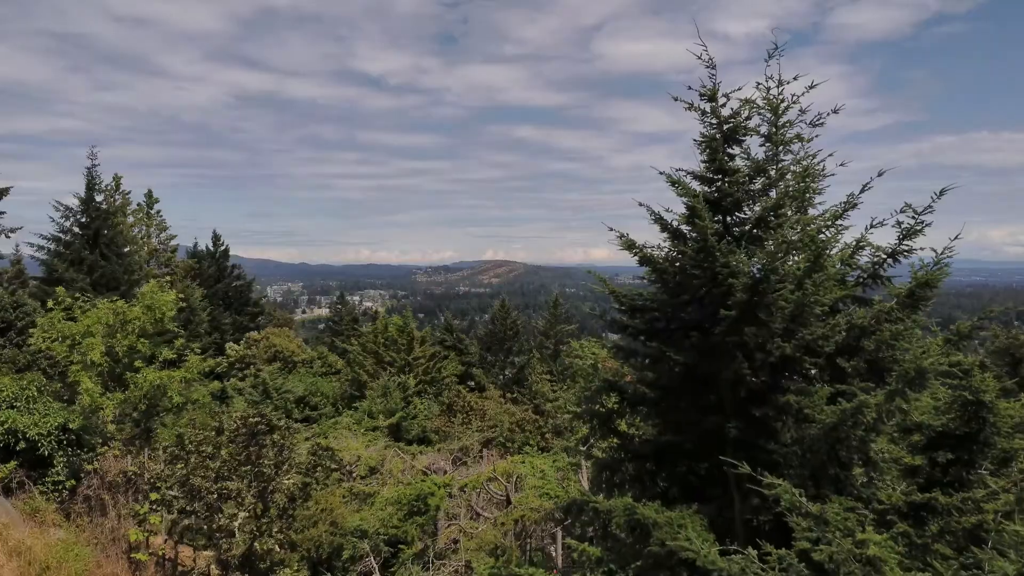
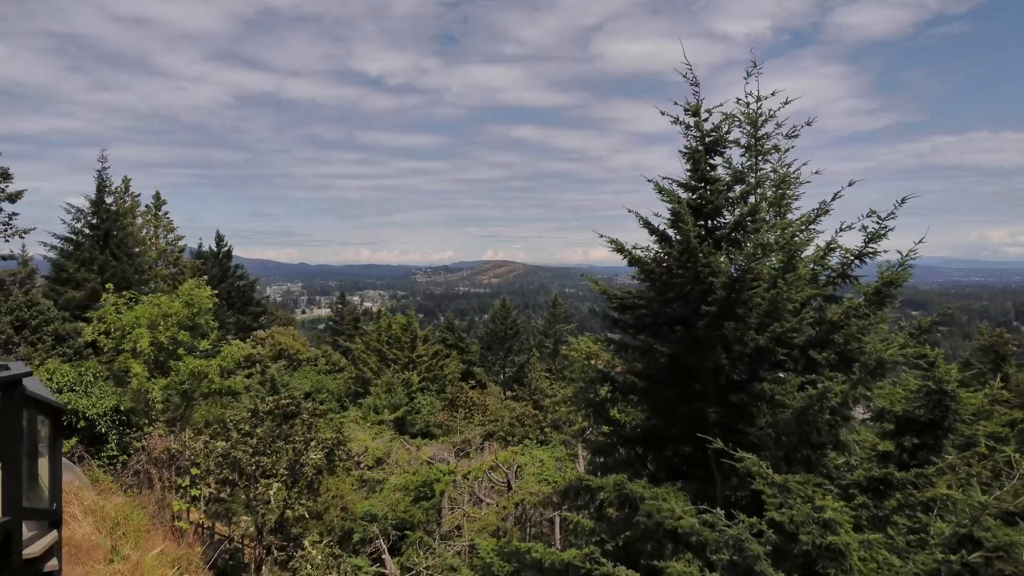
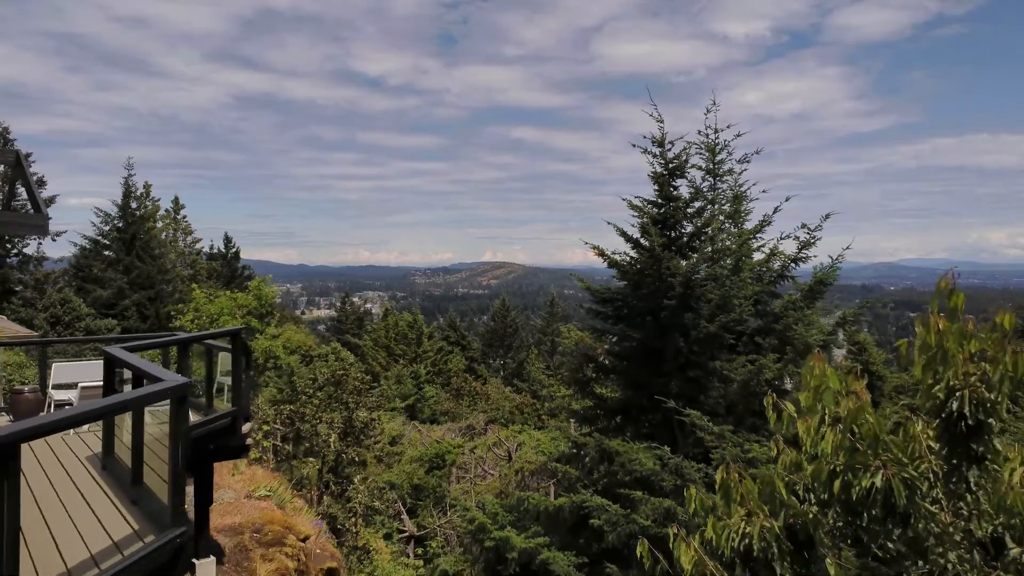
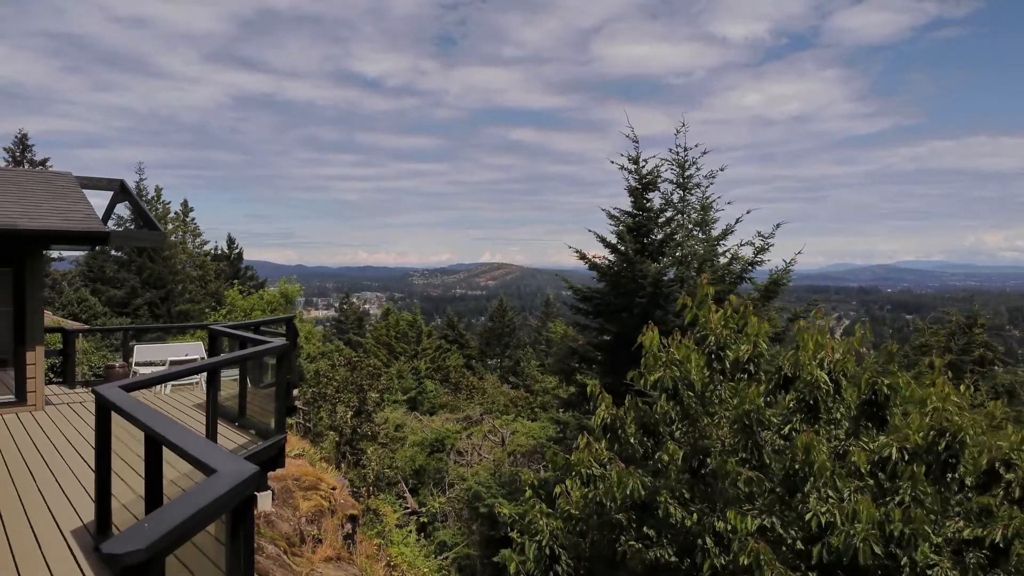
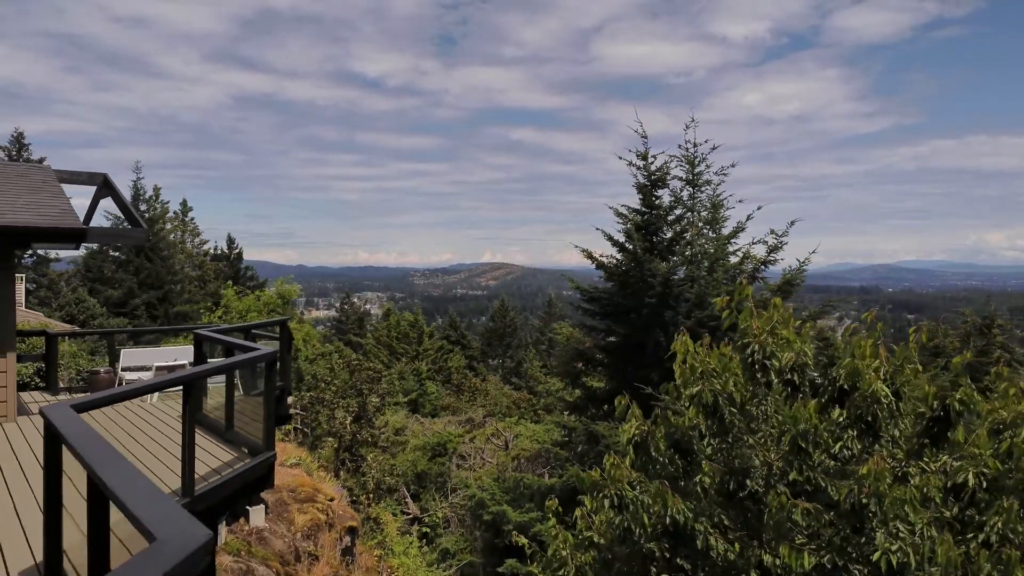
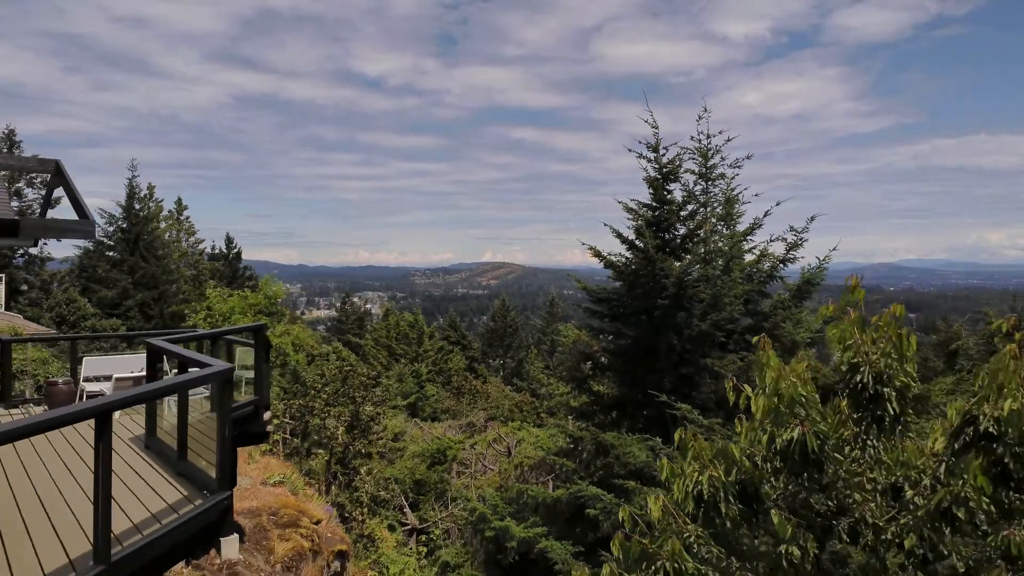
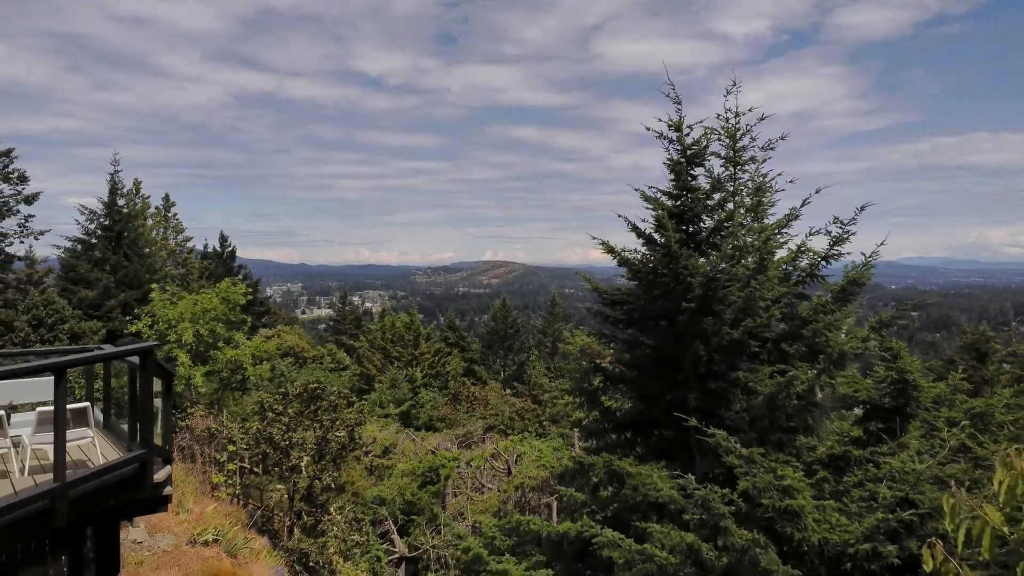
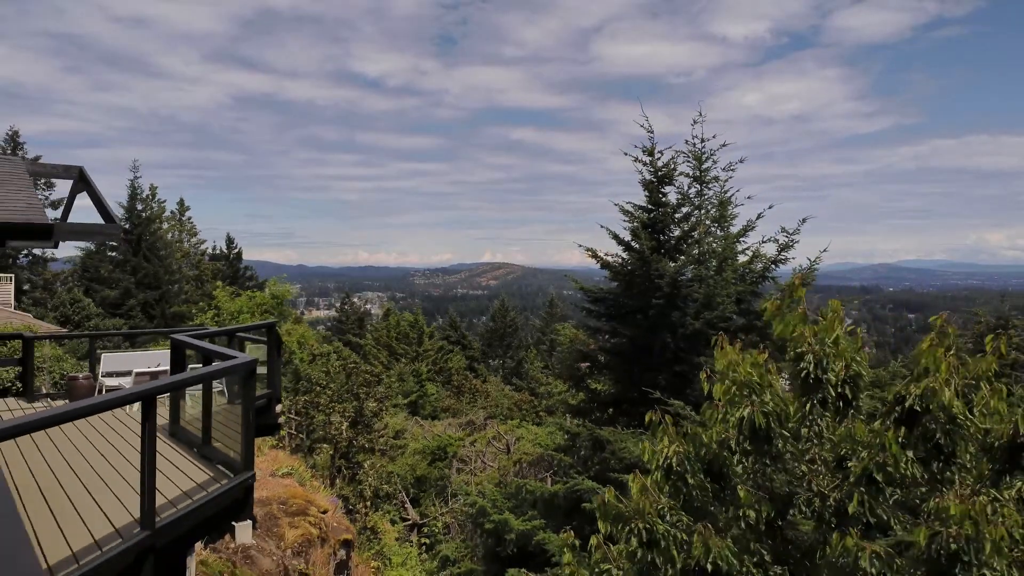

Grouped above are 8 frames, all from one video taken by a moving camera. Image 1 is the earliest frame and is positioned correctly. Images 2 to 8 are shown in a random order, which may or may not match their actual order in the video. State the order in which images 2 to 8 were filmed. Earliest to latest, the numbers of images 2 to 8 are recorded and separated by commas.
2, 7, 3, 6, 8, 5, 4
